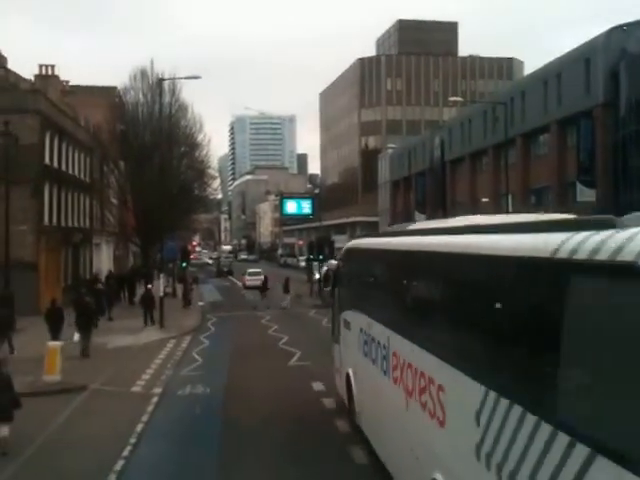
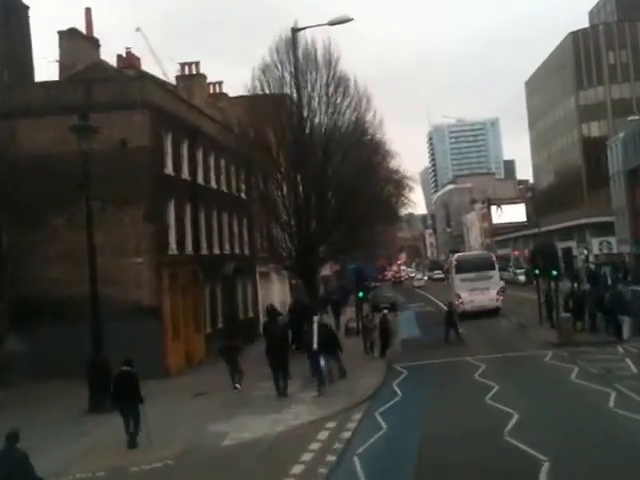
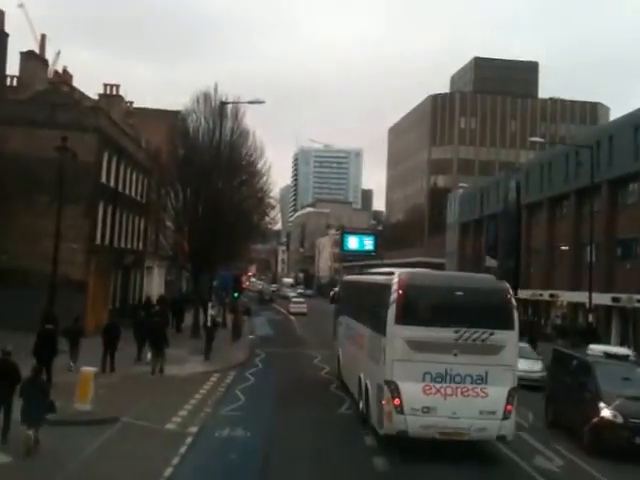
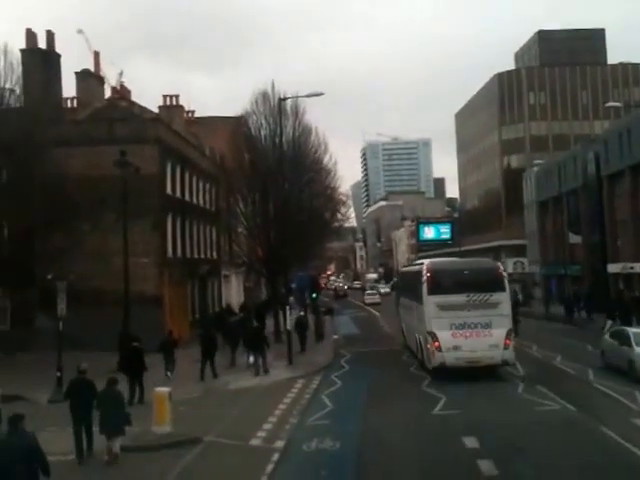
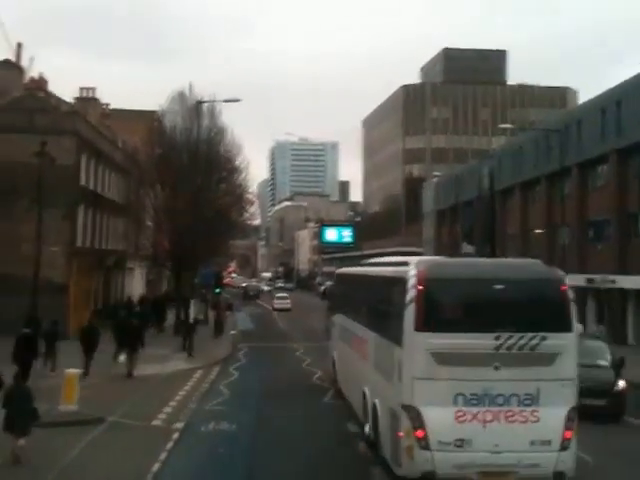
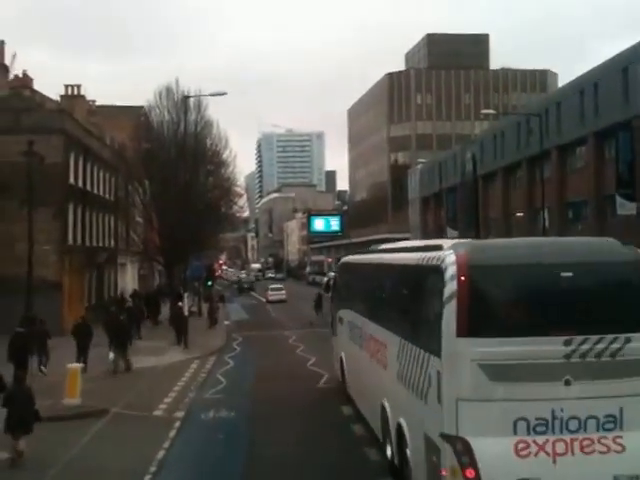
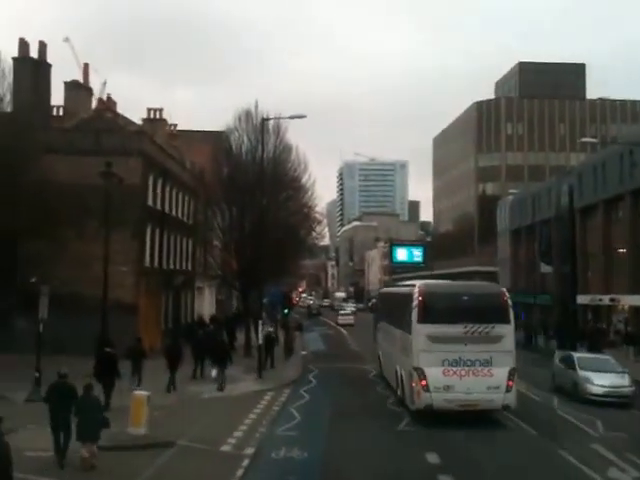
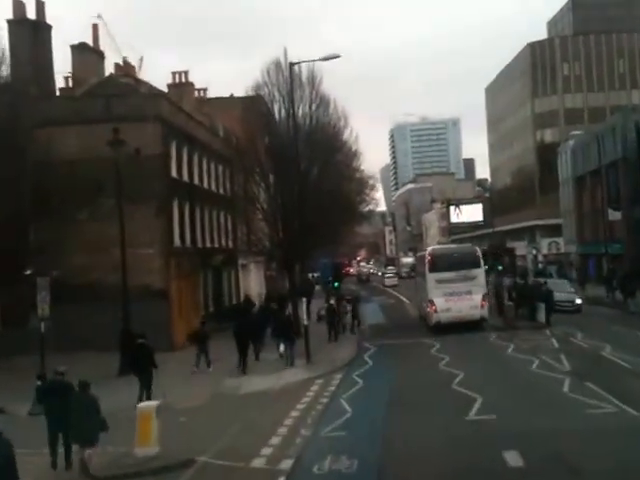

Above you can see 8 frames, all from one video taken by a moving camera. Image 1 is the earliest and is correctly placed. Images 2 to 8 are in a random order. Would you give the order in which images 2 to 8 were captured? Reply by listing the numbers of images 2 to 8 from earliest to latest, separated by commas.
6, 5, 3, 7, 4, 8, 2
